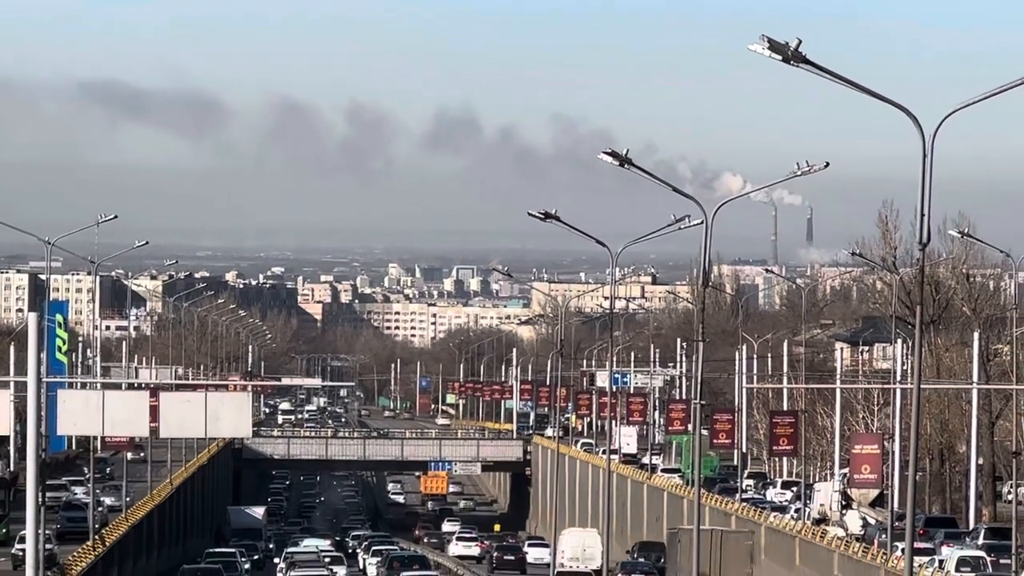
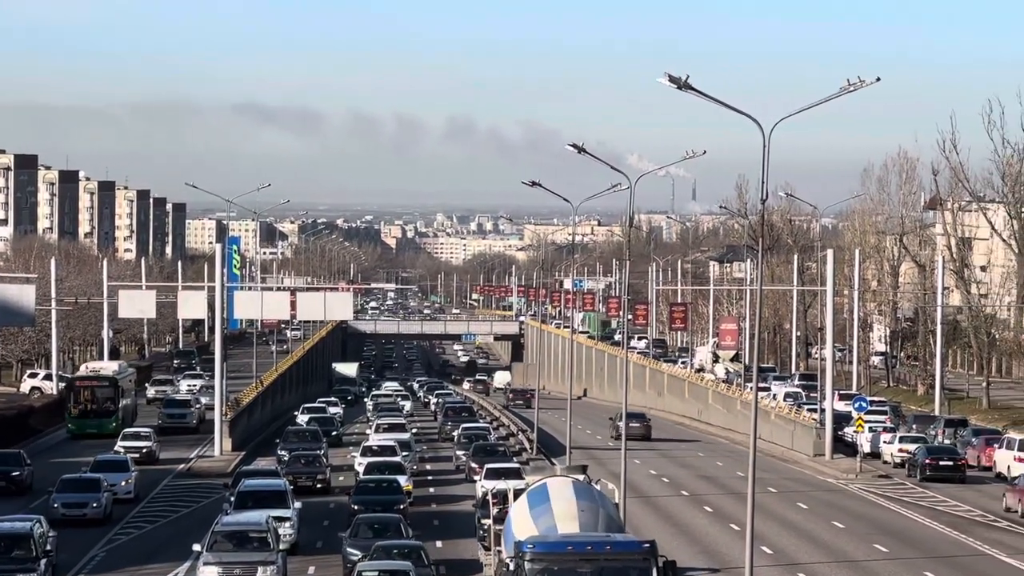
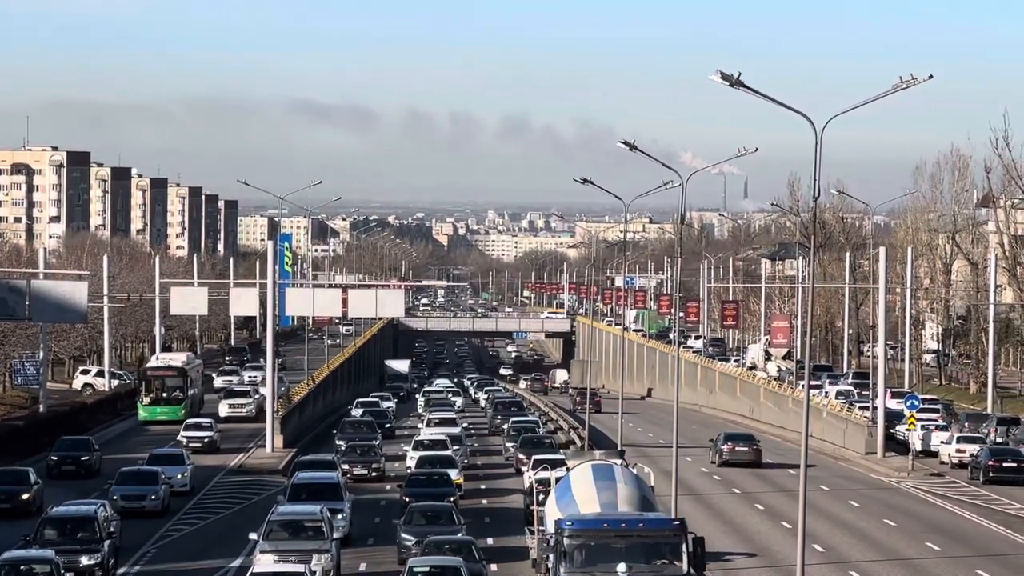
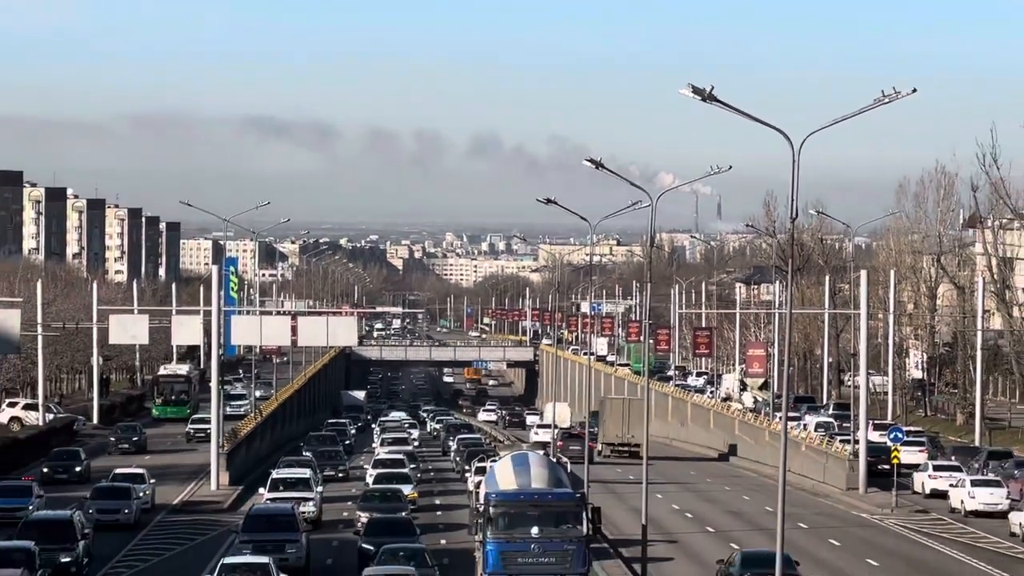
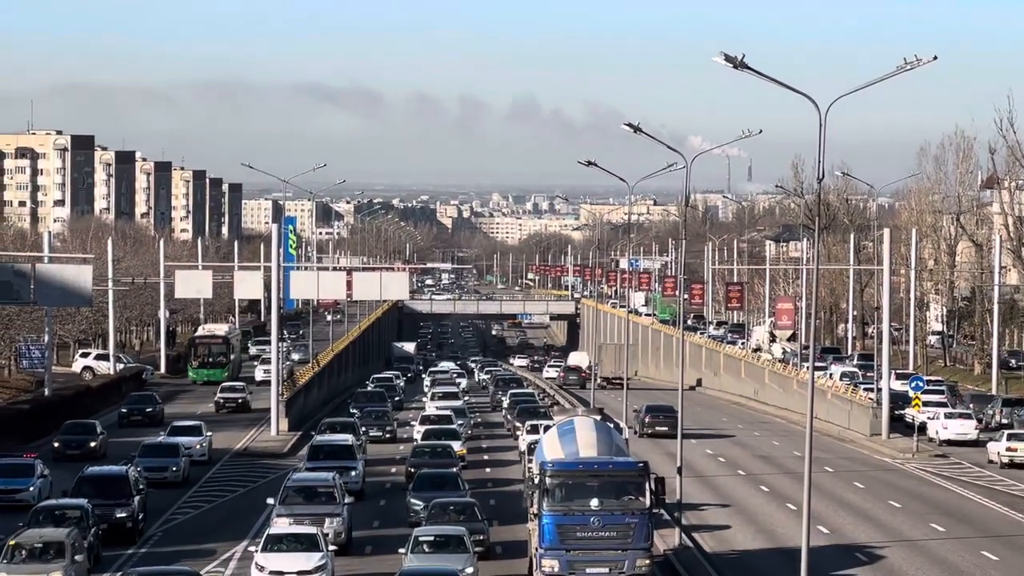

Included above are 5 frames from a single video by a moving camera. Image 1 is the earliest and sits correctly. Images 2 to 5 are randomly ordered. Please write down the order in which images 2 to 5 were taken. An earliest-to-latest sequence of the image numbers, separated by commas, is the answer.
4, 5, 3, 2
